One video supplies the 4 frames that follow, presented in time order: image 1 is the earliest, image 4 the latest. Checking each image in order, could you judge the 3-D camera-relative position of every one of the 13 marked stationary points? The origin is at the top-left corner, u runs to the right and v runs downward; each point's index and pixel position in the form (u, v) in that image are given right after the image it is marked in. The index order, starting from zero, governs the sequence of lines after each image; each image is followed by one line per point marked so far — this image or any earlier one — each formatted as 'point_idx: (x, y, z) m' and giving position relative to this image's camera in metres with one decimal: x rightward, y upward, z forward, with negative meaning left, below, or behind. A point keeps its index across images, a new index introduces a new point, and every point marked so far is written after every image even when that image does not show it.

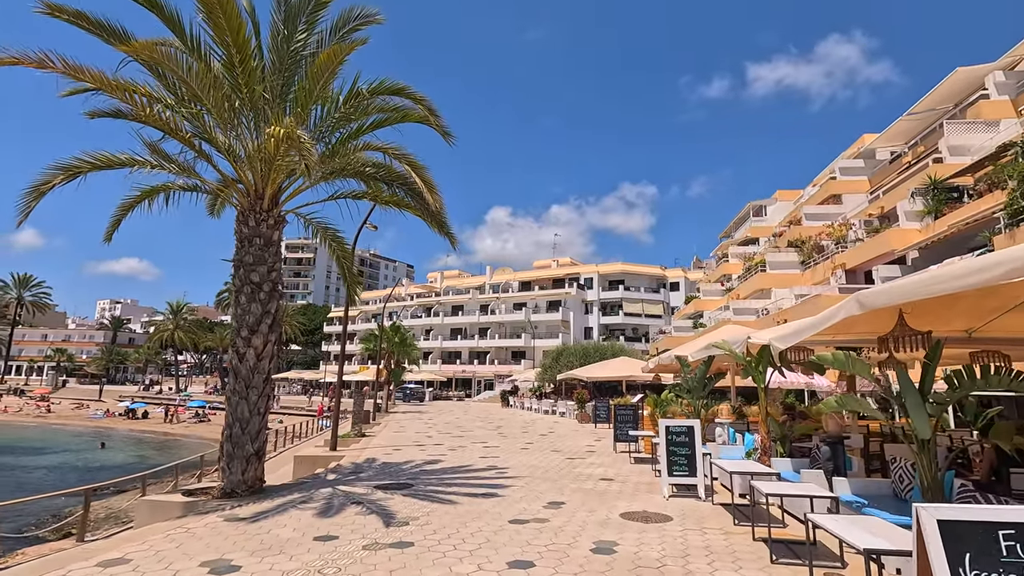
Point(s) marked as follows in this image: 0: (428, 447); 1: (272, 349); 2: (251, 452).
0: (-2.3, -4.3, +14.4) m
1: (-3.7, -1.0, +8.3) m
2: (-3.9, -2.4, +7.9) m
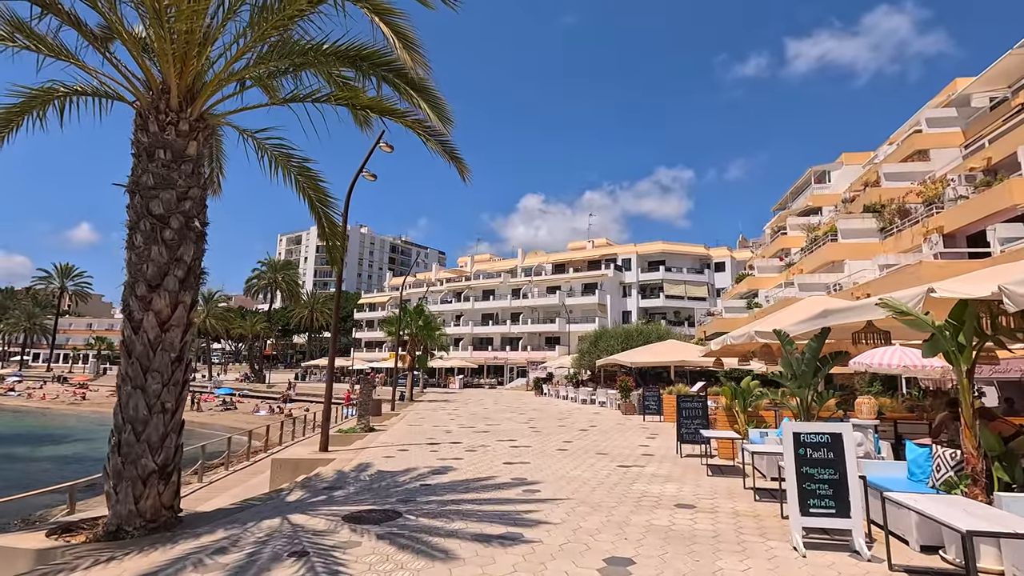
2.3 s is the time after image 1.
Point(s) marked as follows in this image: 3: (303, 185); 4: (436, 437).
0: (-1.5, -3.5, +11.7) m
1: (-3.4, -0.3, +5.6) m
2: (-3.5, -1.8, +5.2) m
3: (-3.2, +1.6, +8.0) m
4: (-1.9, -3.8, +13.6) m
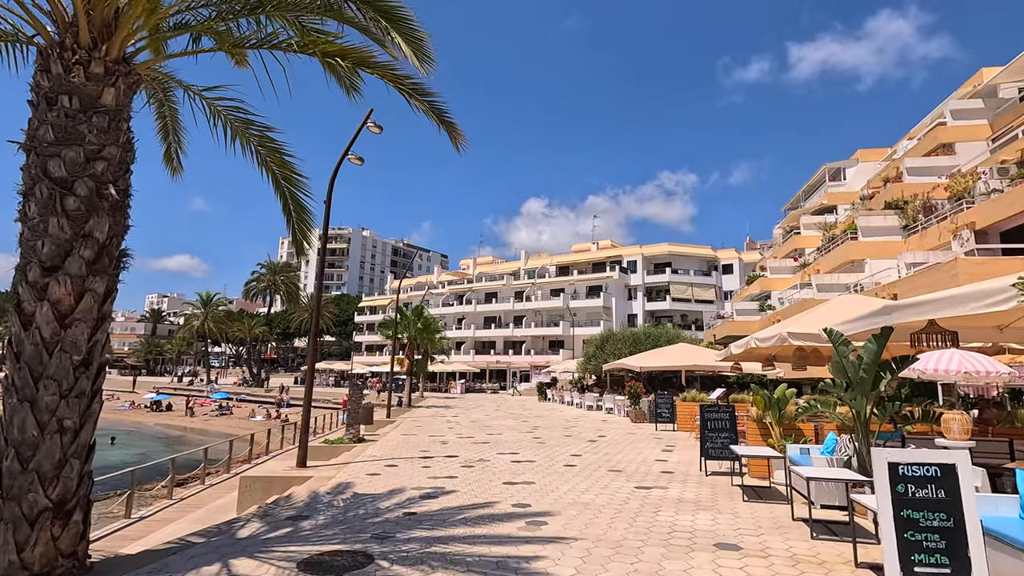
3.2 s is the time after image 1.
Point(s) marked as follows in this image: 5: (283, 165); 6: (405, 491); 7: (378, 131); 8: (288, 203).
0: (-1.5, -3.4, +10.4) m
1: (-3.4, -0.2, +4.4) m
2: (-3.5, -1.6, +4.0) m
3: (-3.1, +1.7, +6.8) m
4: (-1.9, -3.7, +12.3) m
5: (-2.9, +1.6, +6.8) m
6: (-1.5, -2.9, +7.7) m
7: (-2.7, +3.2, +10.9) m
8: (-3.0, +1.1, +7.1) m
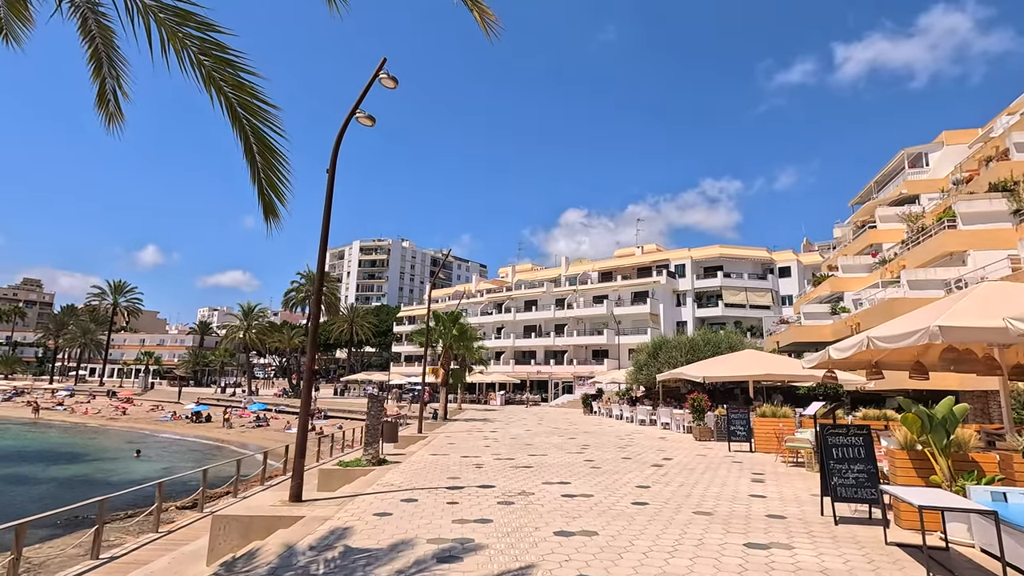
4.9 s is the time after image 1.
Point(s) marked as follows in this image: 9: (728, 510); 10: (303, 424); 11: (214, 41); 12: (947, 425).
0: (-0.7, -3.2, +8.2) m
1: (-3.1, +0.1, +2.4) m
2: (-3.2, -1.3, +2.0) m
3: (-2.7, +1.9, +4.8) m
4: (-1.0, -3.6, +10.1) m
5: (-2.5, +1.8, +4.8) m
6: (-1.0, -2.7, +5.5) m
7: (-2.0, +3.4, +9.0) m
8: (-2.5, +1.4, +5.1) m
9: (+3.0, -3.1, +7.5) m
10: (-3.1, -2.0, +7.9) m
11: (-2.6, +2.2, +4.7) m
12: (+5.0, -1.6, +6.1) m
